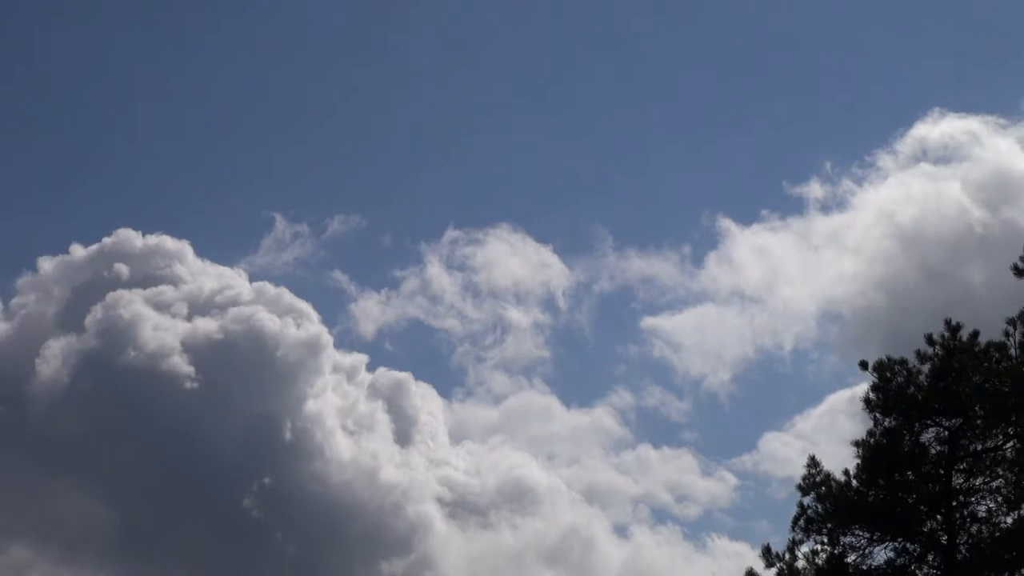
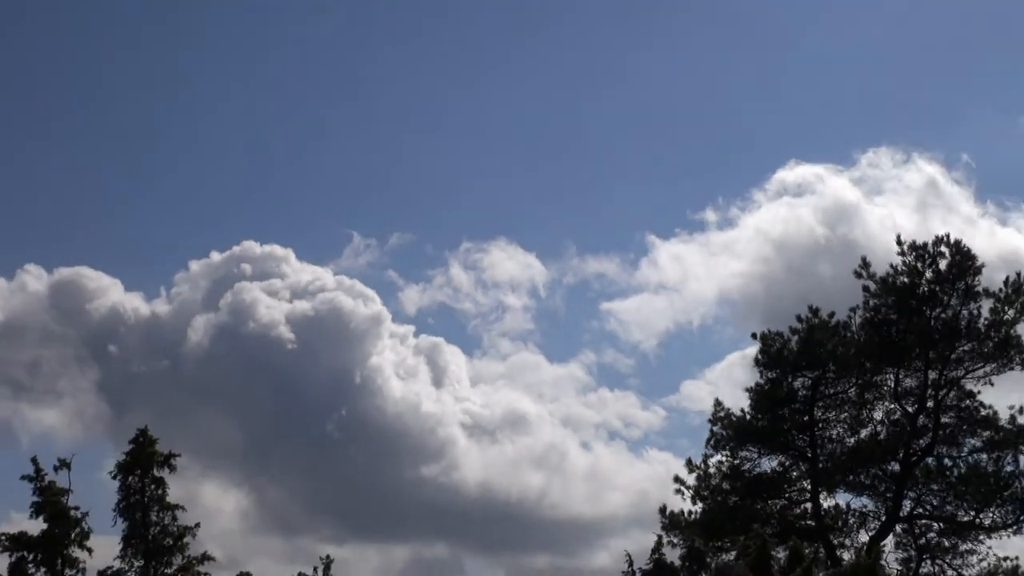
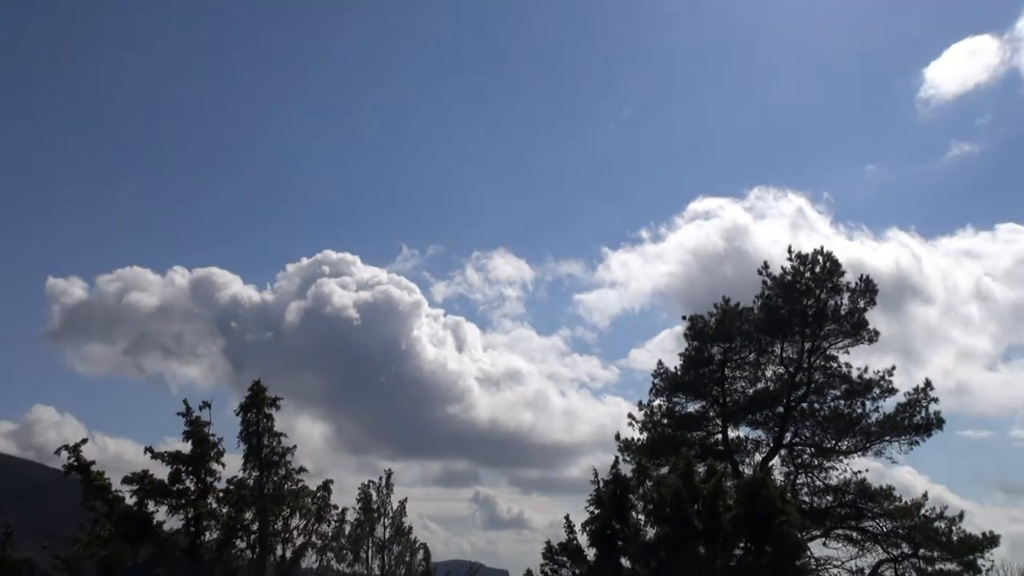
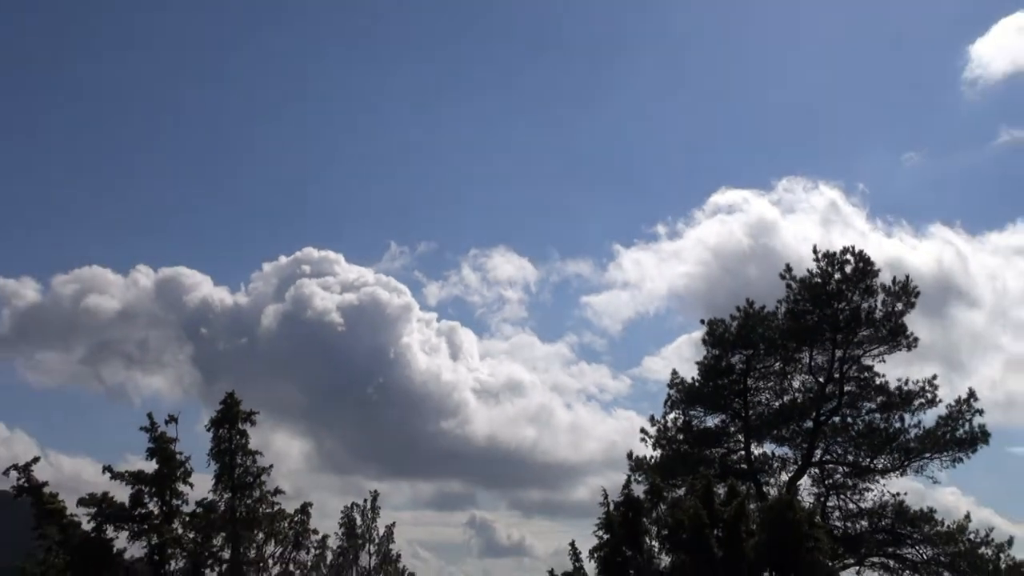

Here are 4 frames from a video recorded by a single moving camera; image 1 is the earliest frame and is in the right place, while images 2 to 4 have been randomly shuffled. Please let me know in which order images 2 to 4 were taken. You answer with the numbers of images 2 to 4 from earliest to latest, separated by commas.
2, 4, 3
